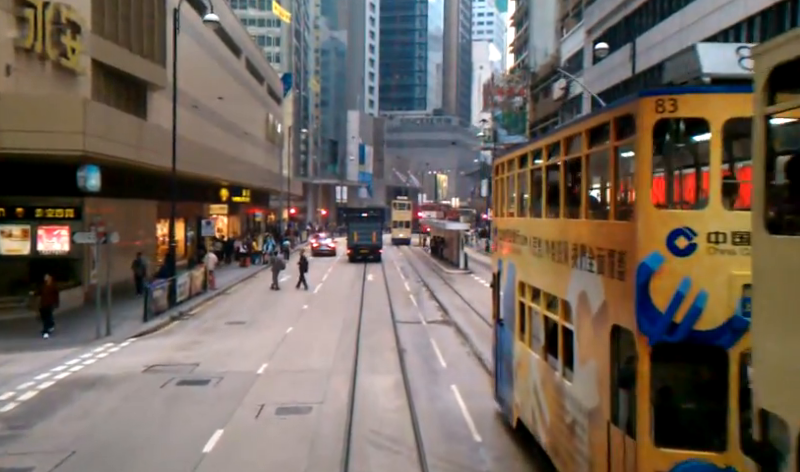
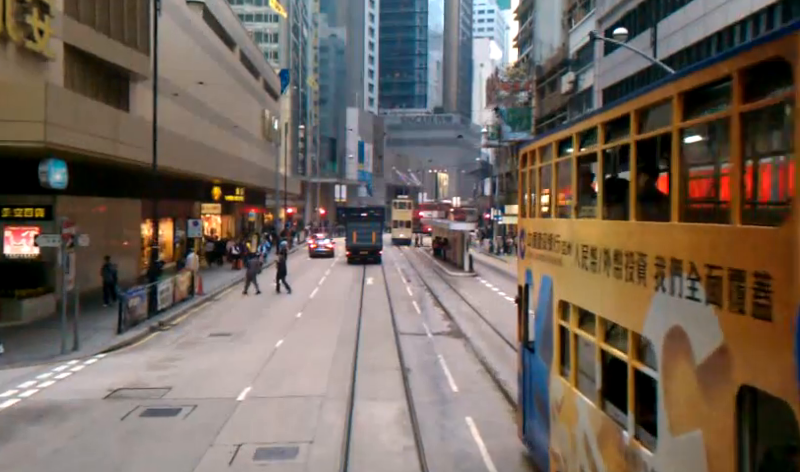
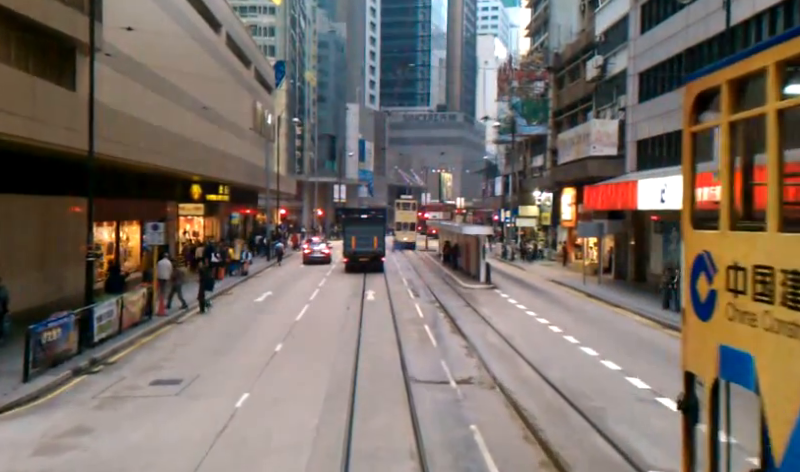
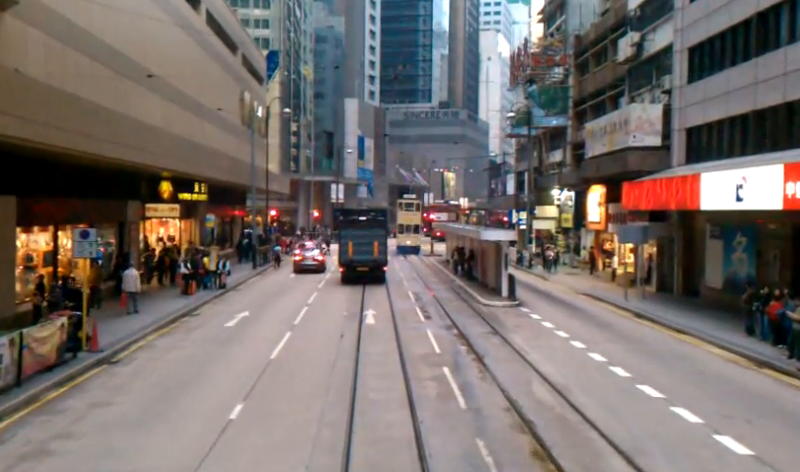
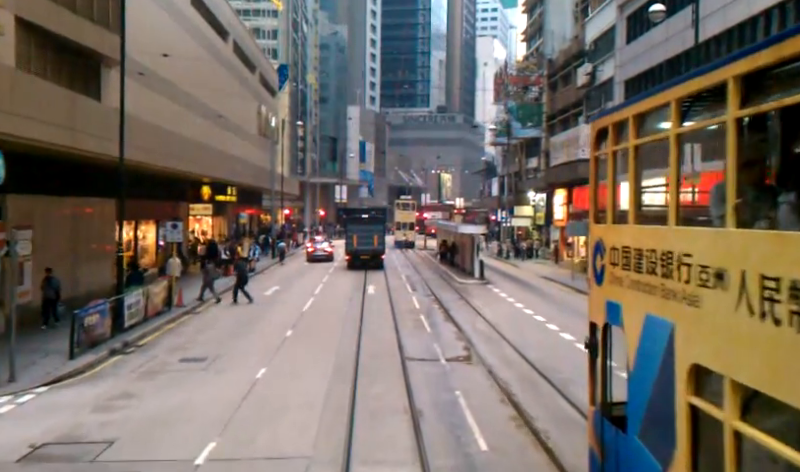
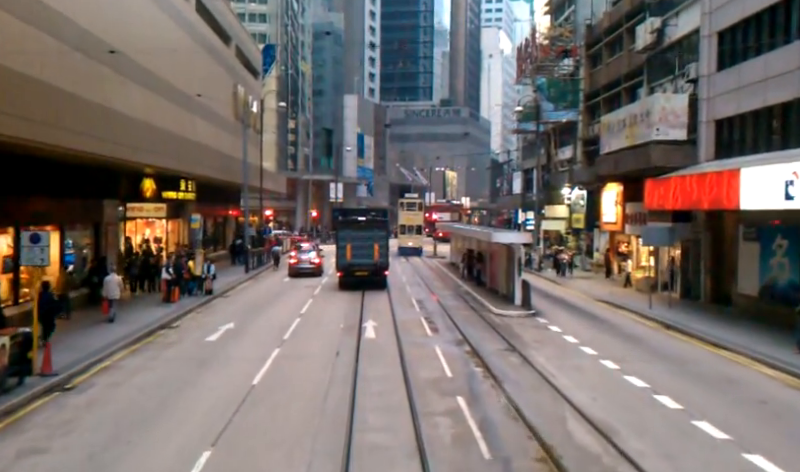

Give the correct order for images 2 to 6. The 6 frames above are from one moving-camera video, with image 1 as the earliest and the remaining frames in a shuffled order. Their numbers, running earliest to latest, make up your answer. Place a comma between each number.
2, 5, 3, 4, 6
